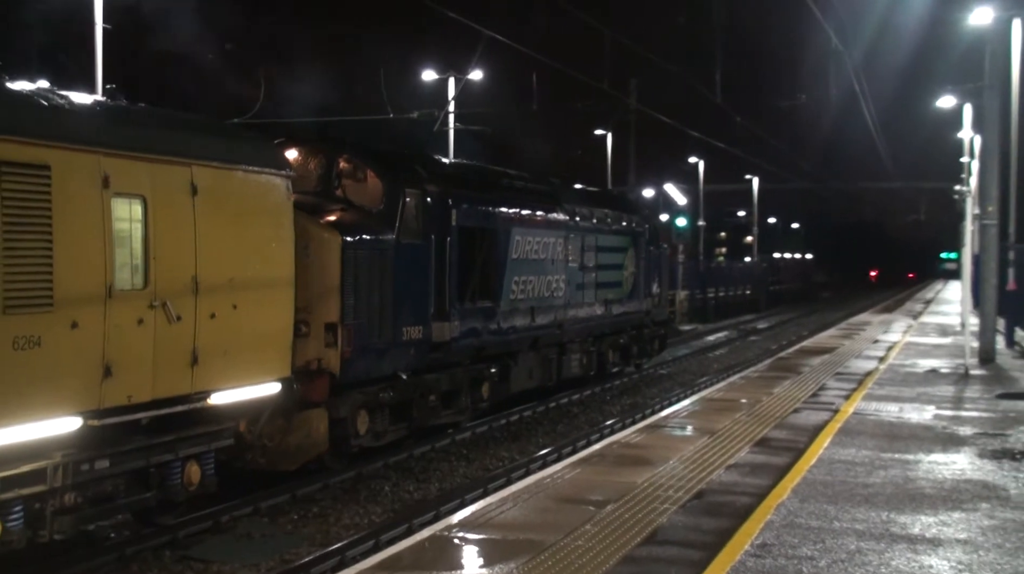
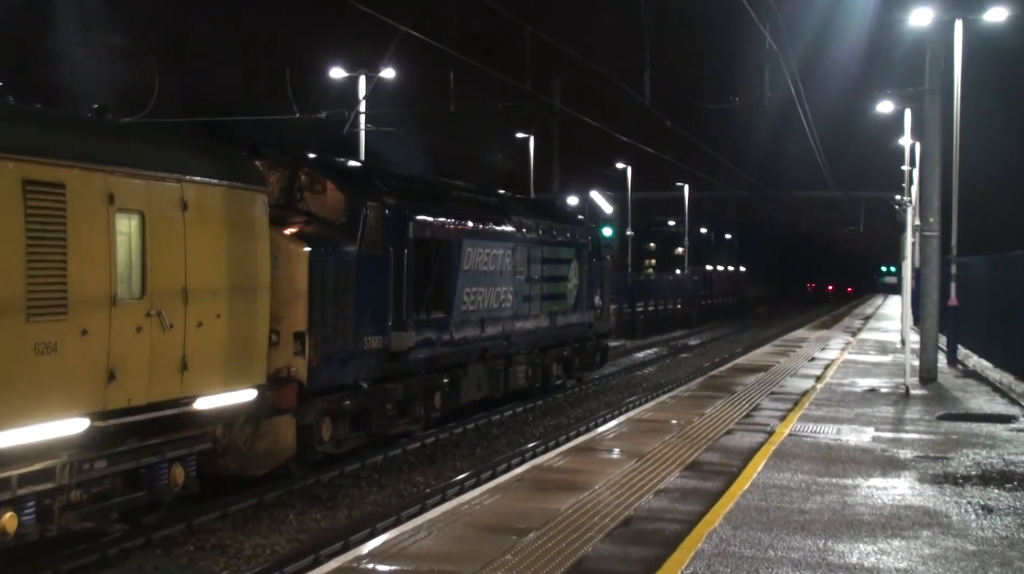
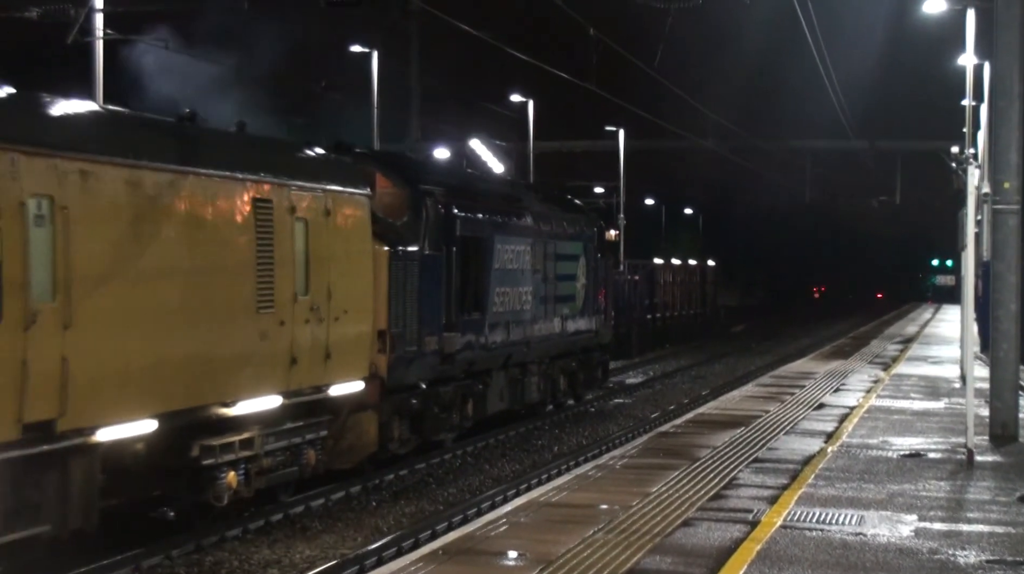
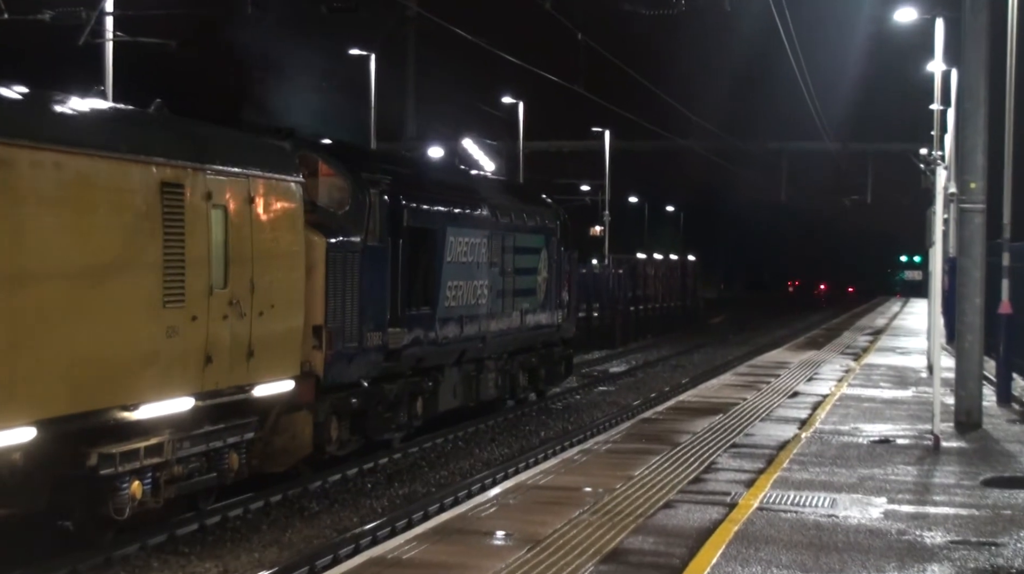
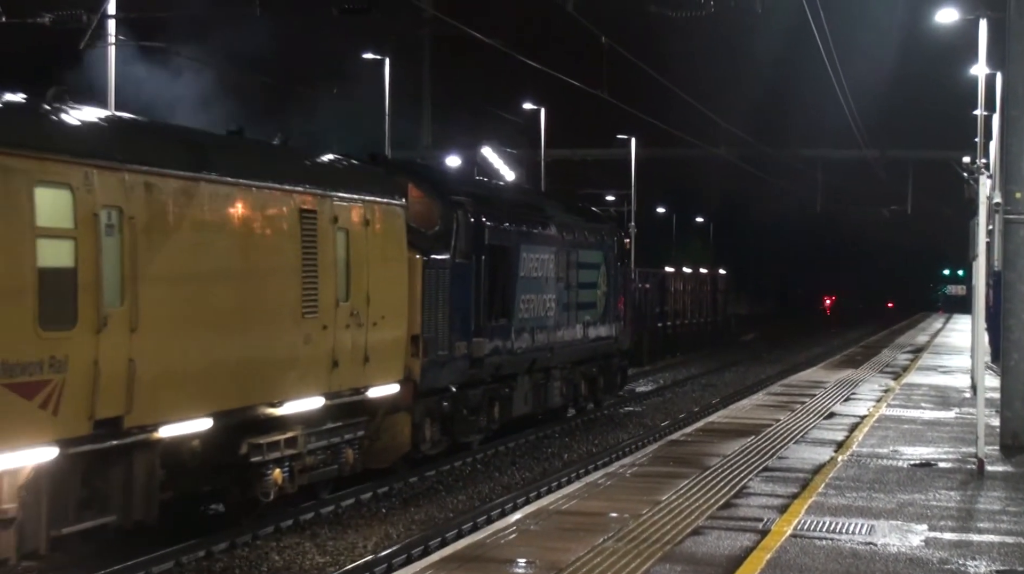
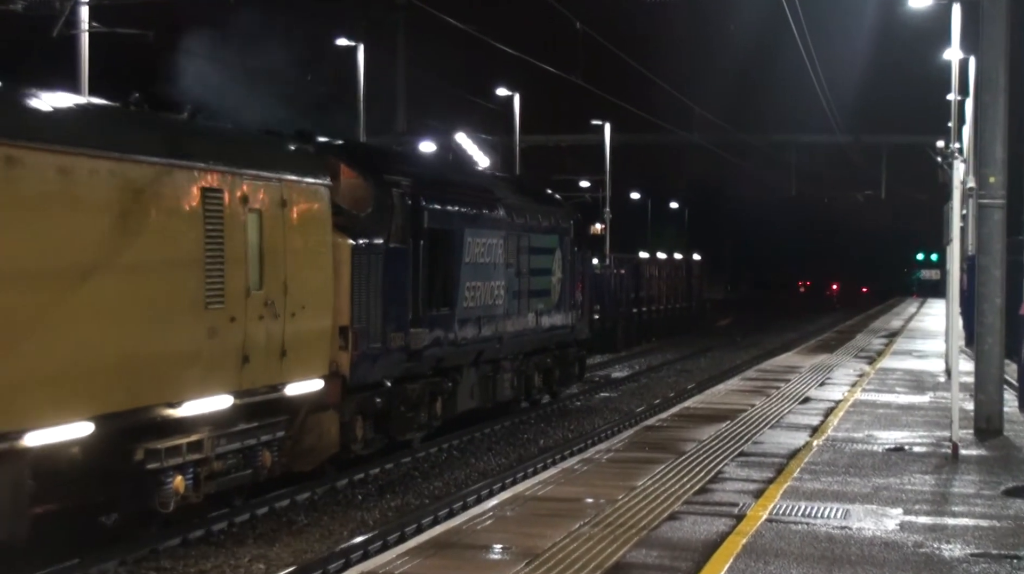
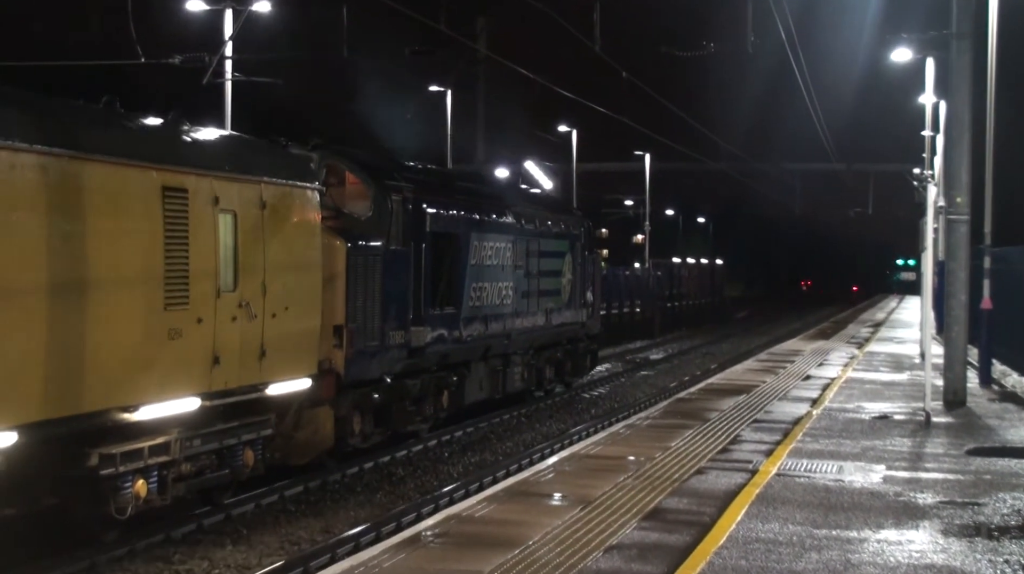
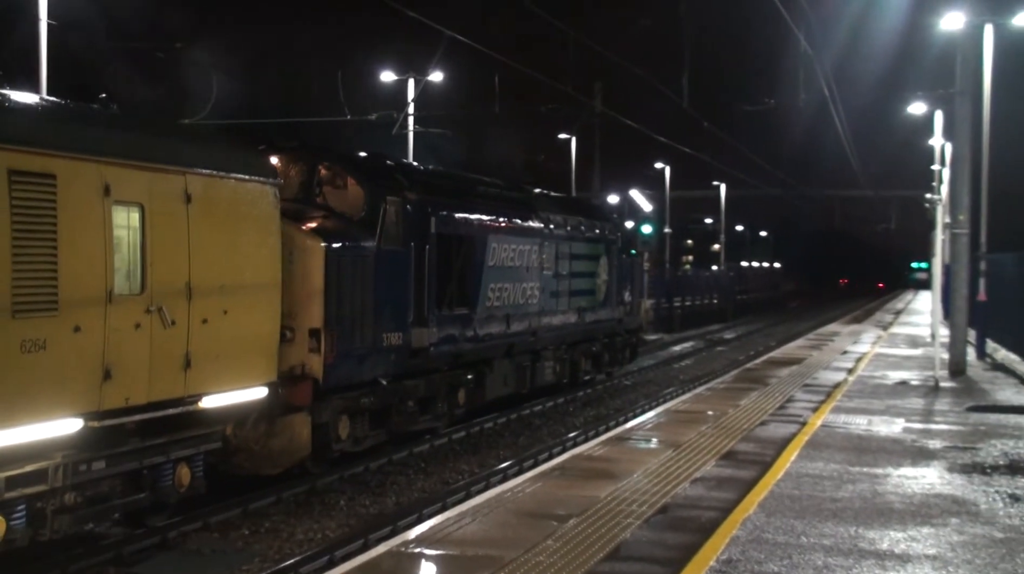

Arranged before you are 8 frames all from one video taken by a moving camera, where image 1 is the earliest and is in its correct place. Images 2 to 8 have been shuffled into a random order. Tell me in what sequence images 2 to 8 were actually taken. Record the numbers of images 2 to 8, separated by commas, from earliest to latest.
8, 2, 7, 4, 6, 3, 5
